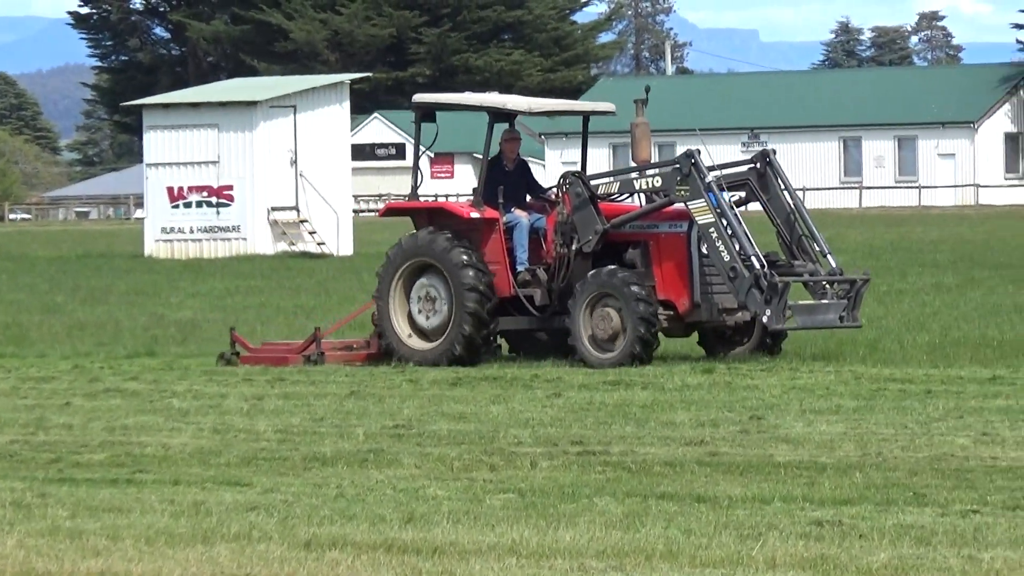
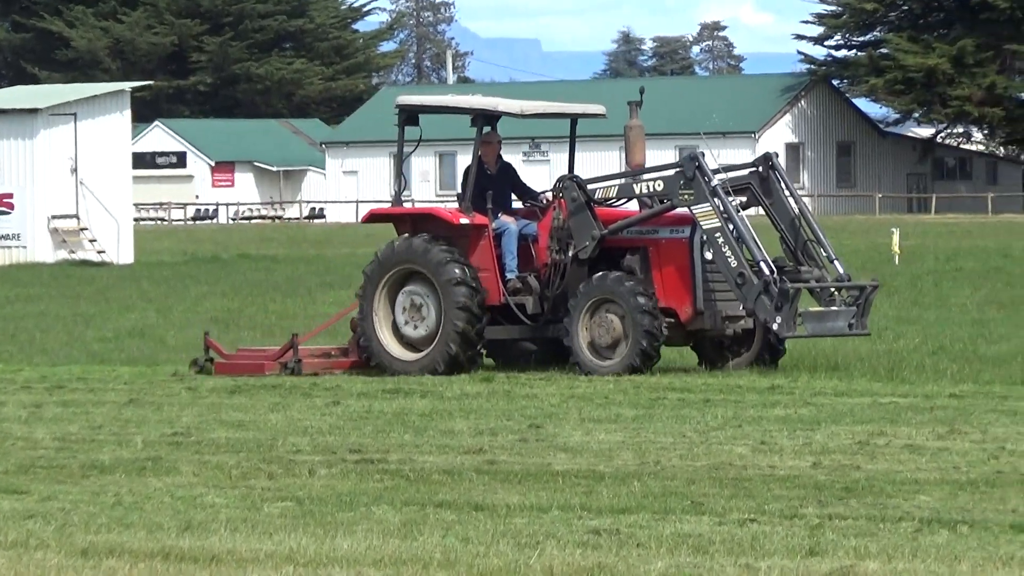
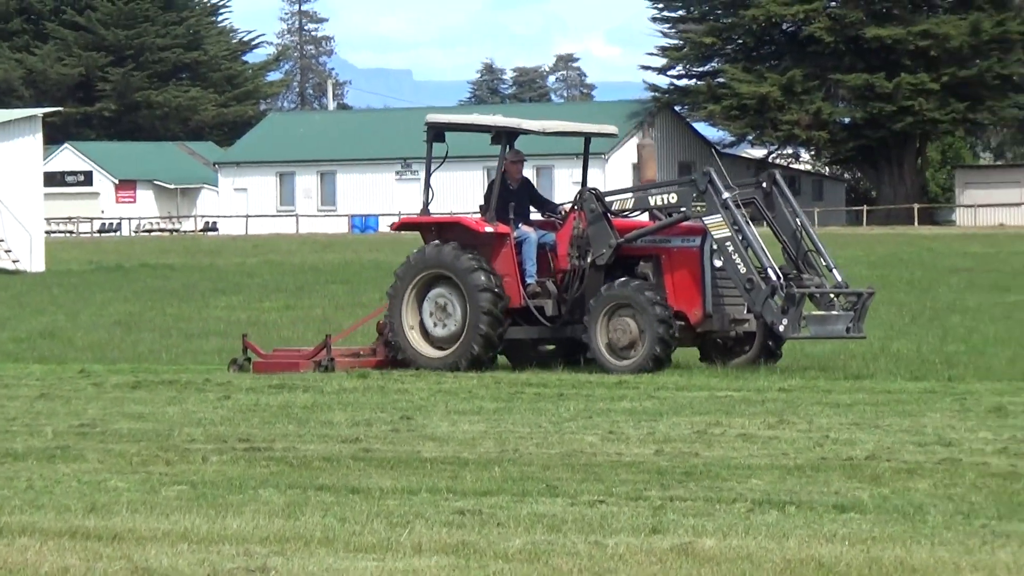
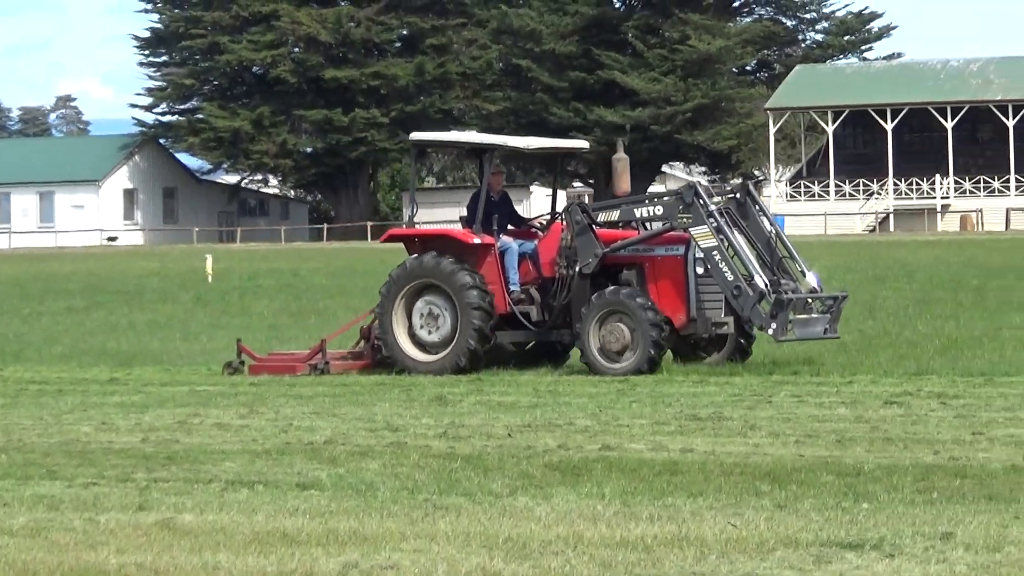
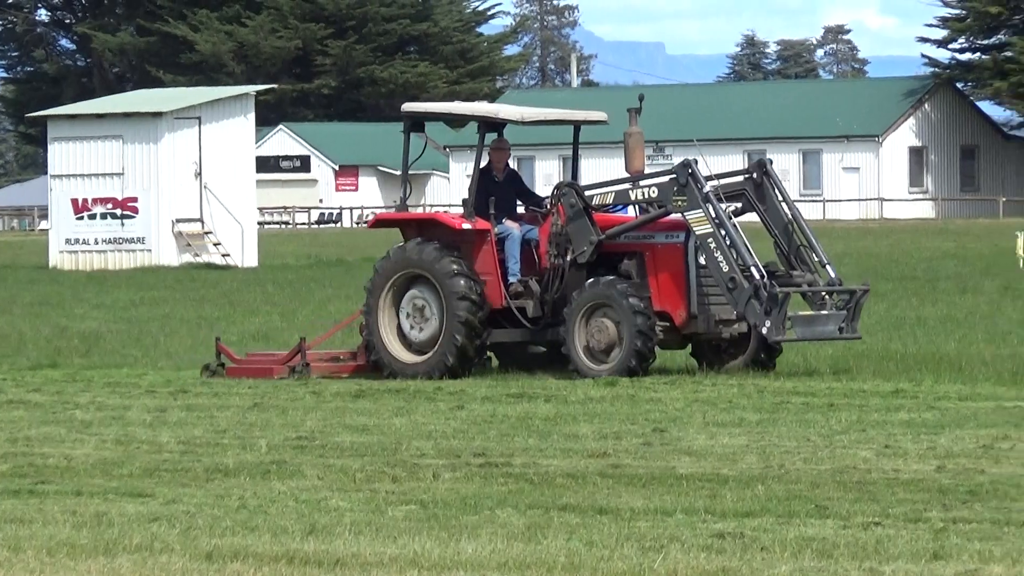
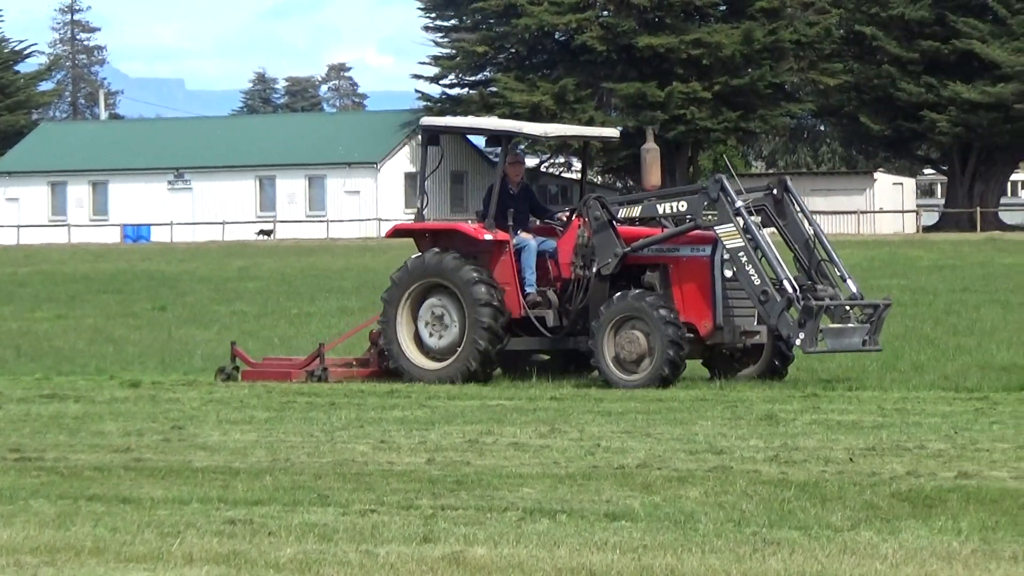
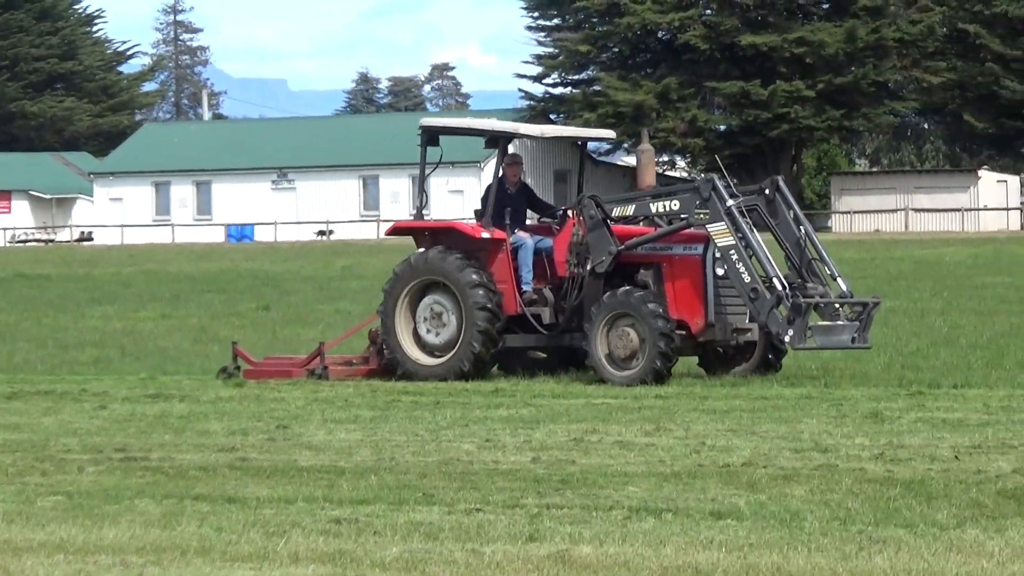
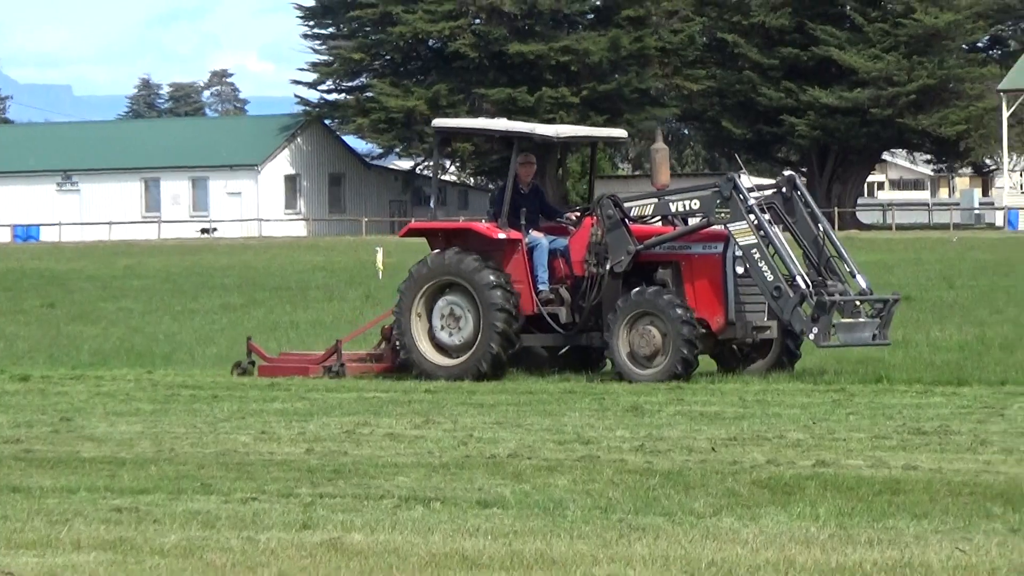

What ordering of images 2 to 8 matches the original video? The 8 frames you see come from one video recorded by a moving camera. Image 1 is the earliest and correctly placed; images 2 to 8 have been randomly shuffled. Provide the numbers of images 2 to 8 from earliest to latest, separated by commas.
5, 2, 3, 7, 6, 8, 4
